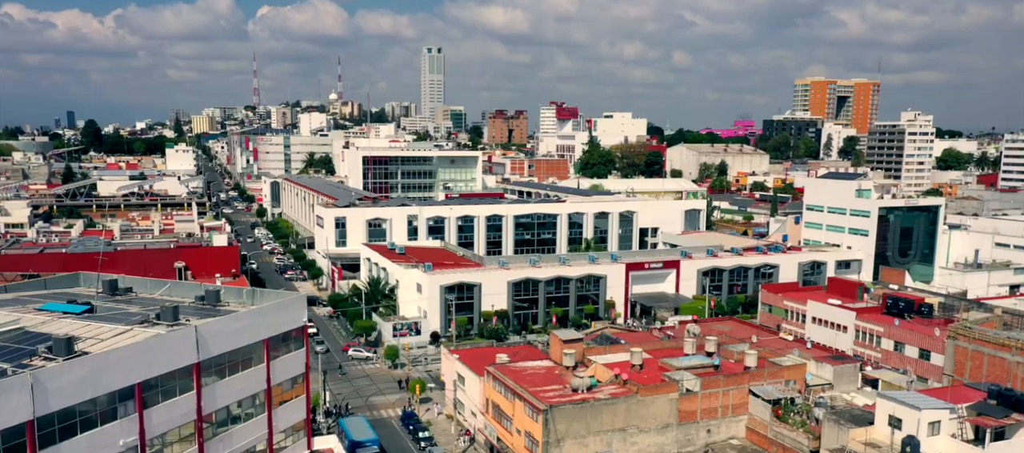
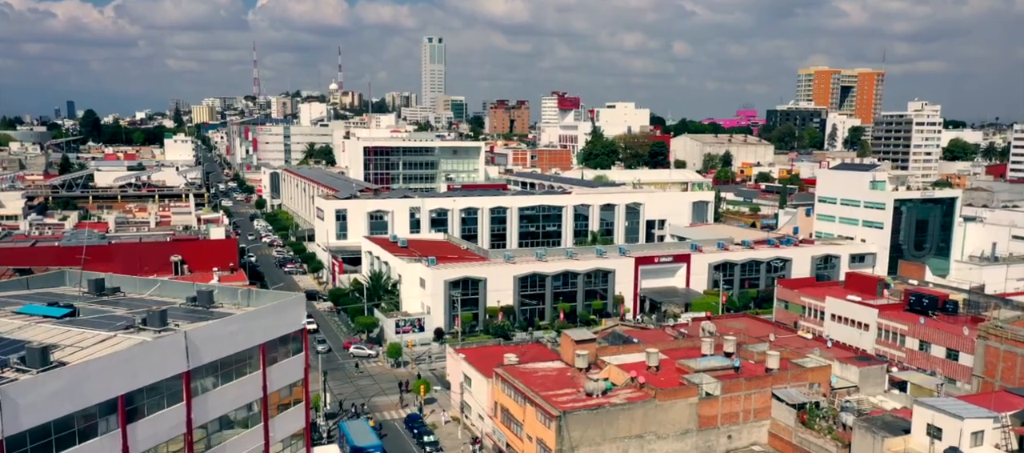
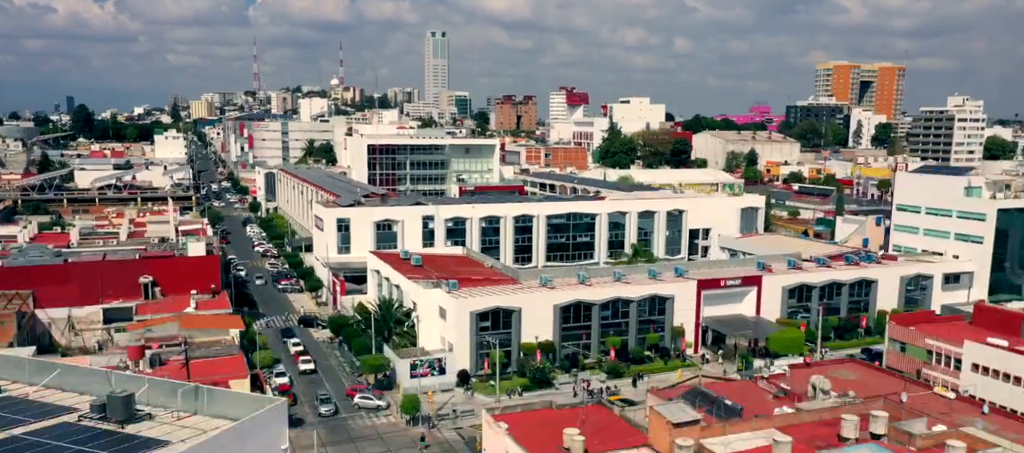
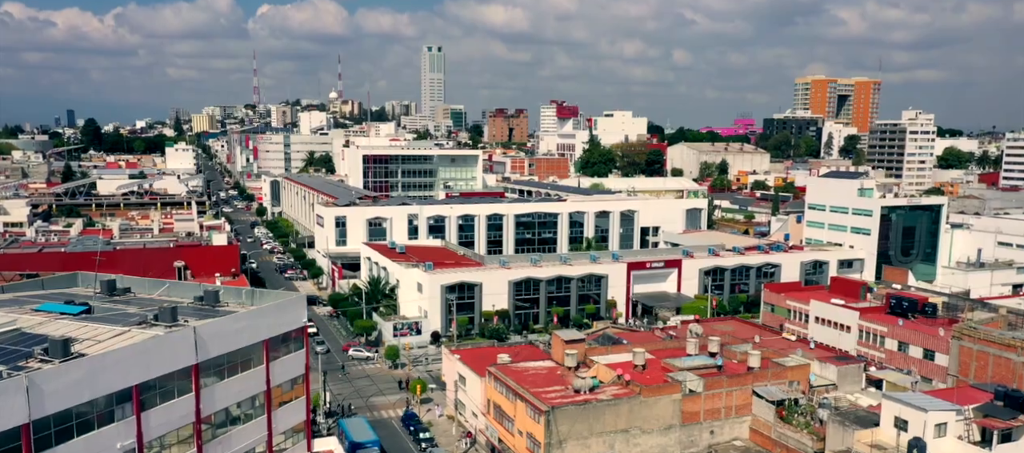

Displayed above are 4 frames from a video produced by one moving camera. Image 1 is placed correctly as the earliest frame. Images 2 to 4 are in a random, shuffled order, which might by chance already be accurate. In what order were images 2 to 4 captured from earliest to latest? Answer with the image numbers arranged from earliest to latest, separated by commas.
4, 2, 3
